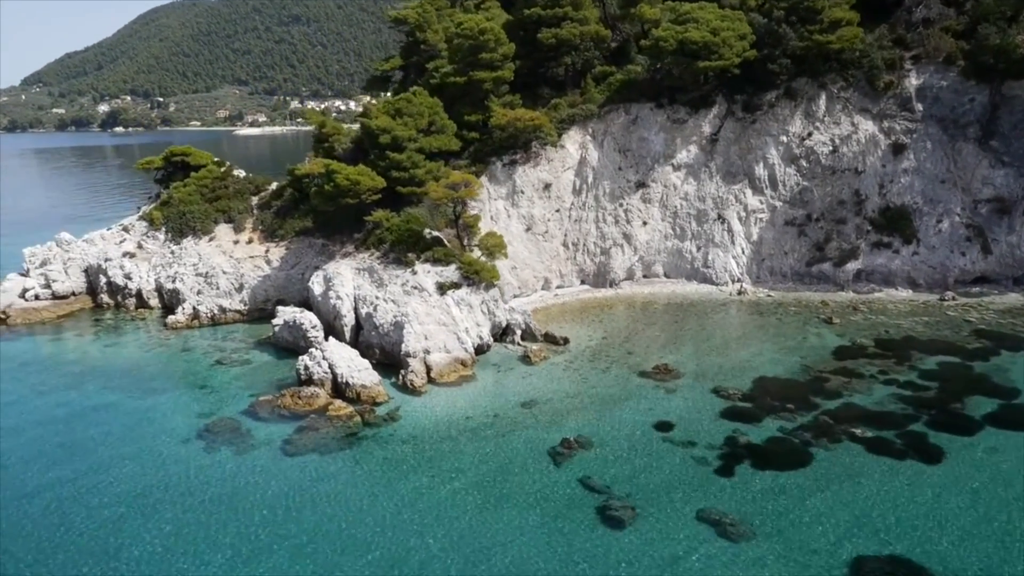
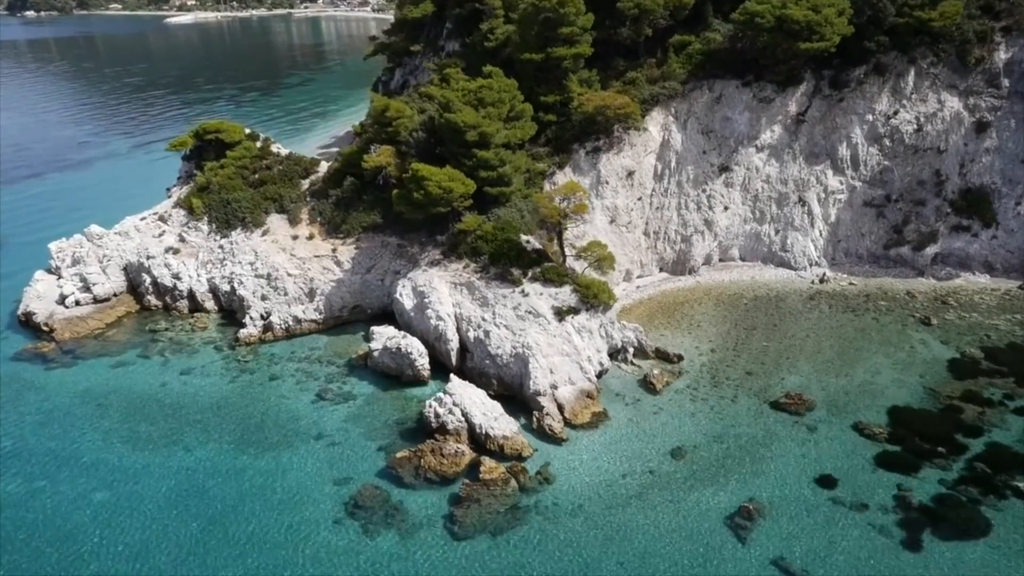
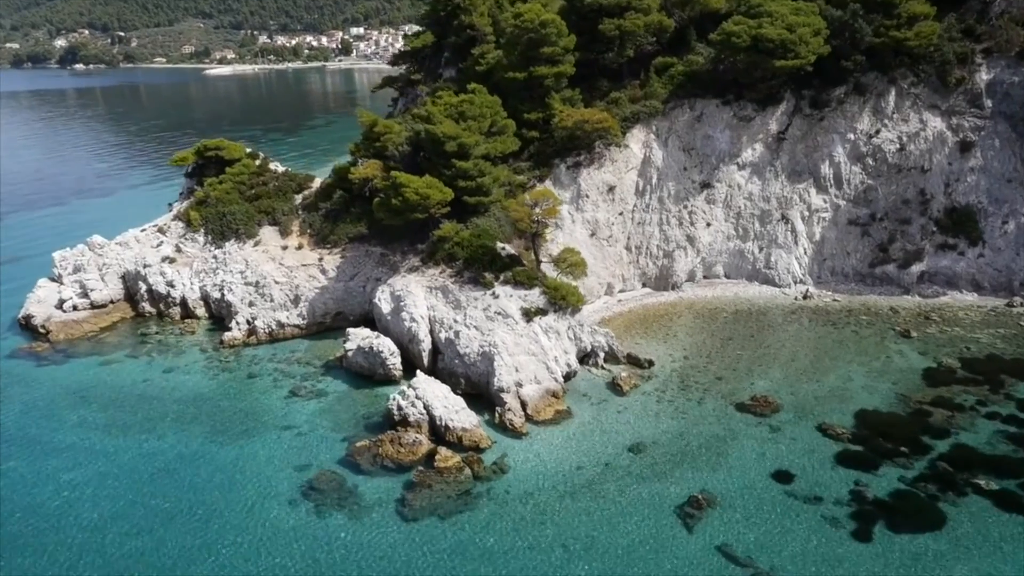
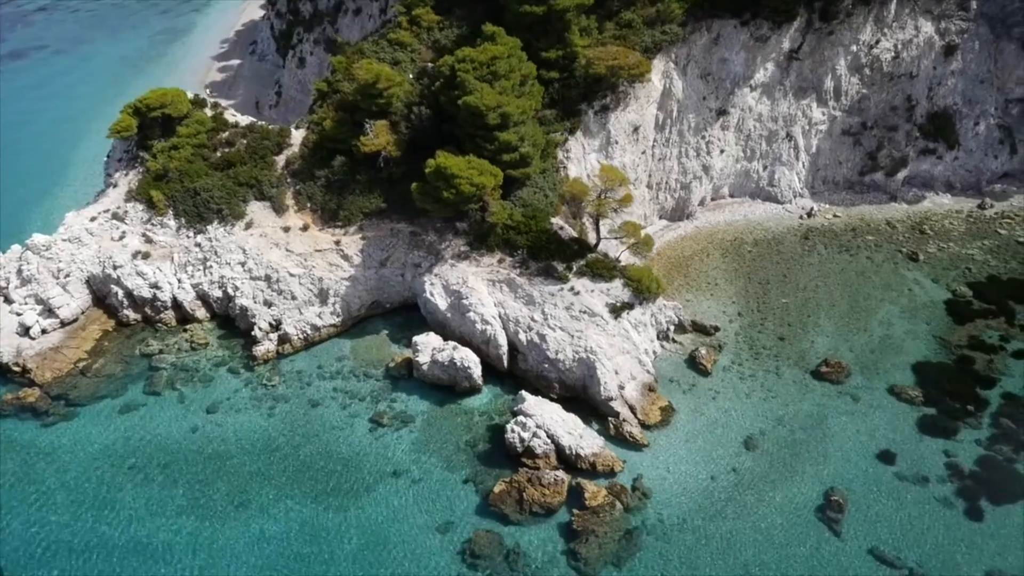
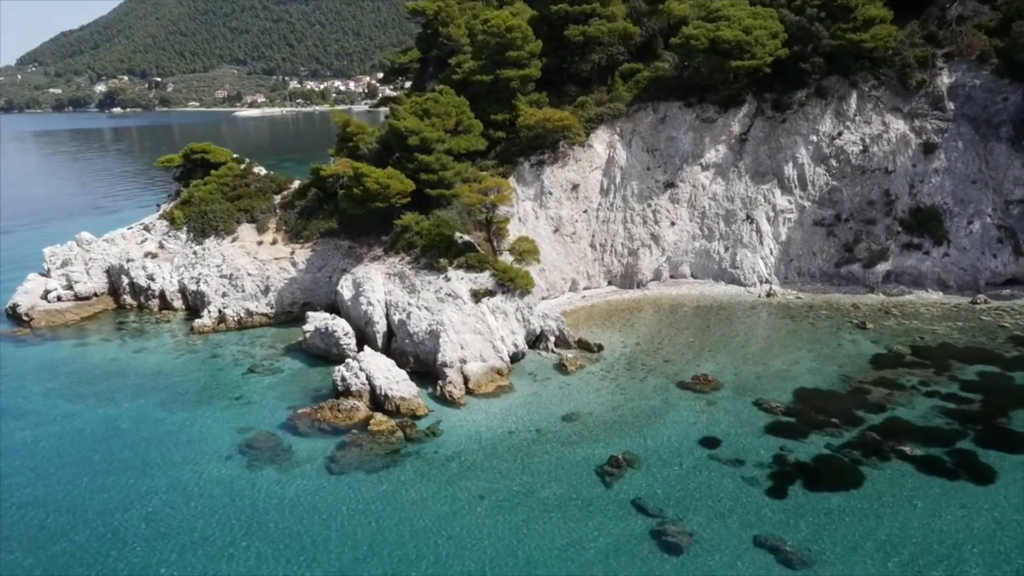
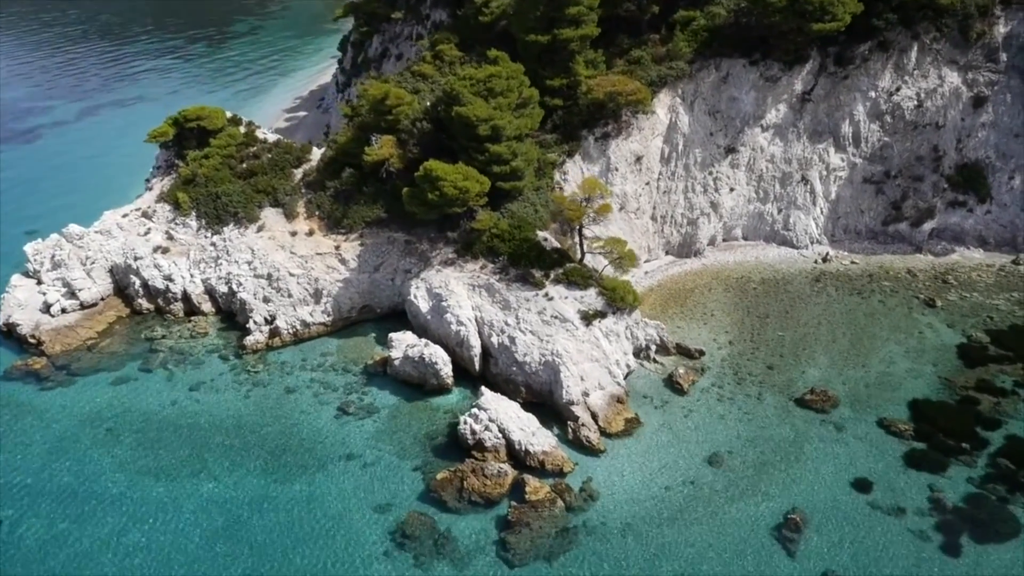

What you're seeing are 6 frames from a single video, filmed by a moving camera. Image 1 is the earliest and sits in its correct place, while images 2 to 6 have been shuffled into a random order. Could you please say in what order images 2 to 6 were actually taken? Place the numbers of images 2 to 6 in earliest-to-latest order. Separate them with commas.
5, 3, 2, 6, 4
